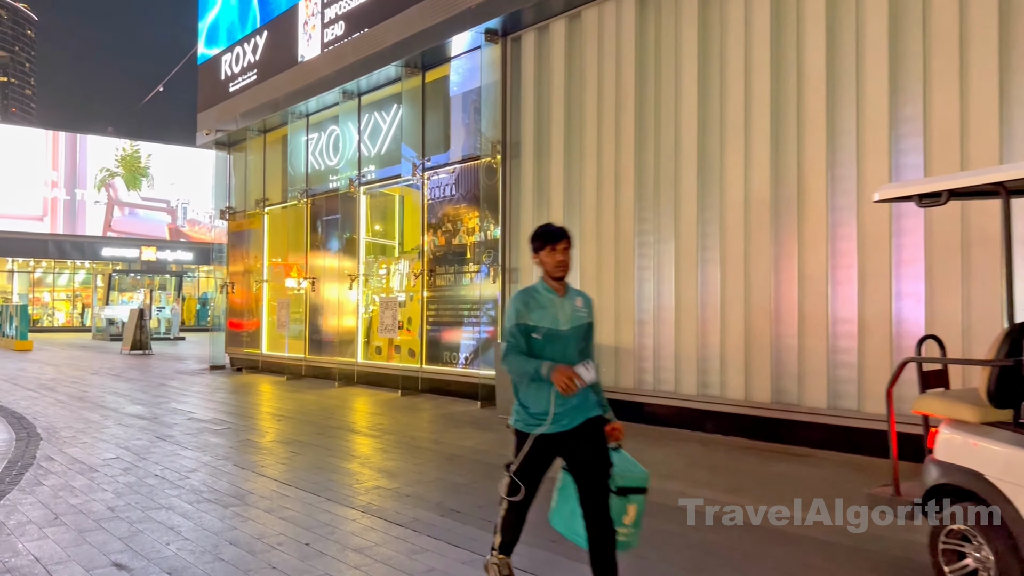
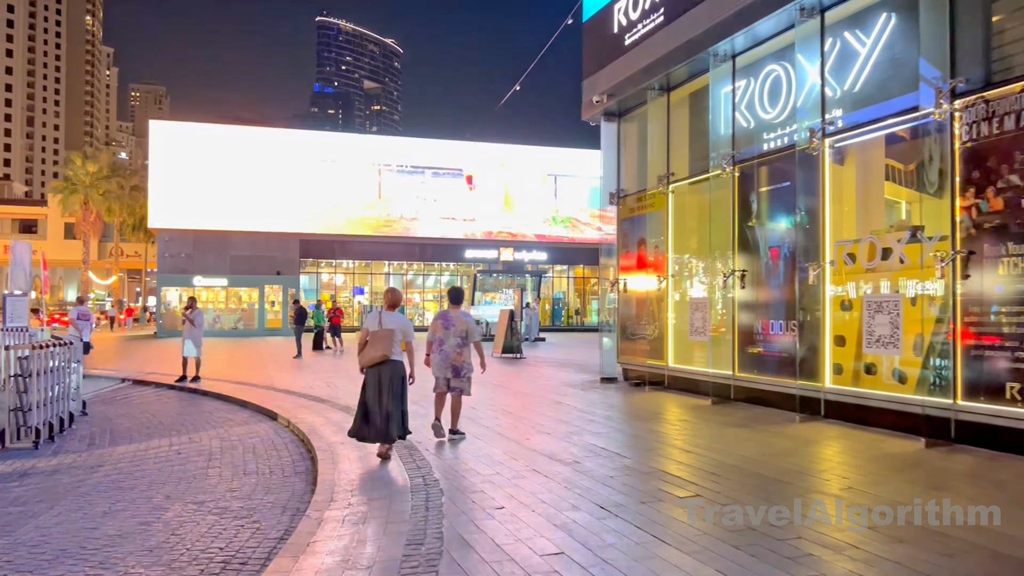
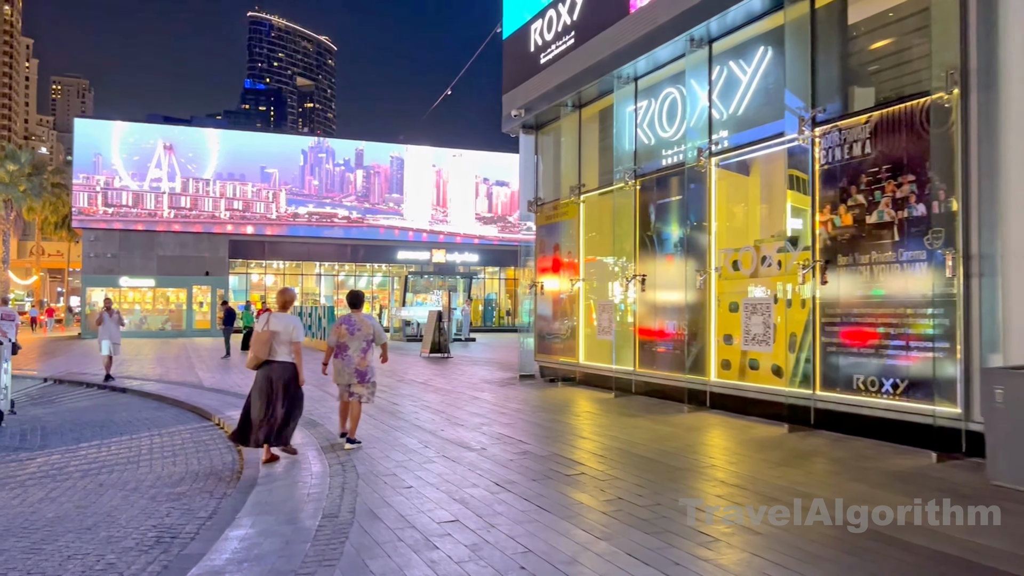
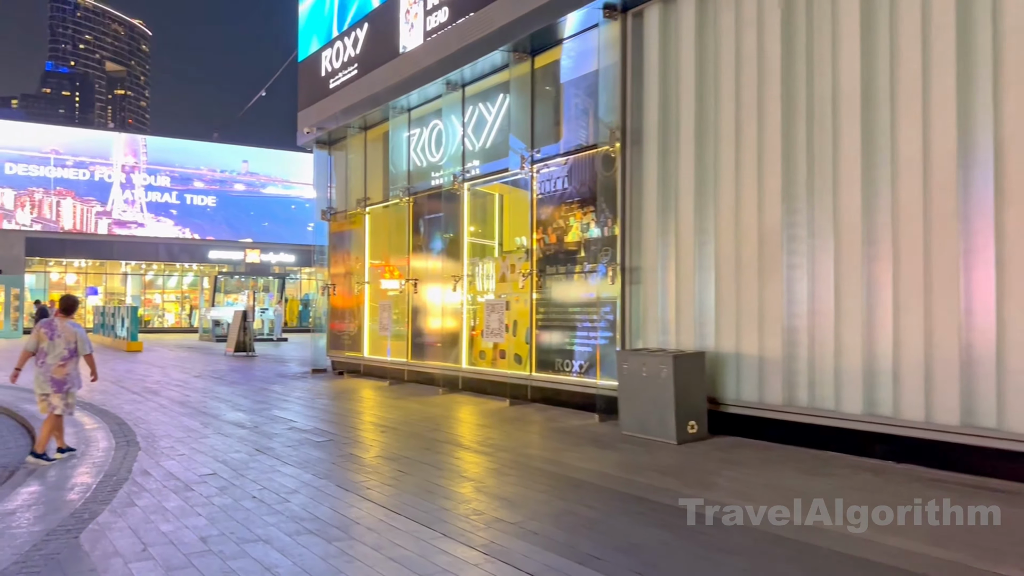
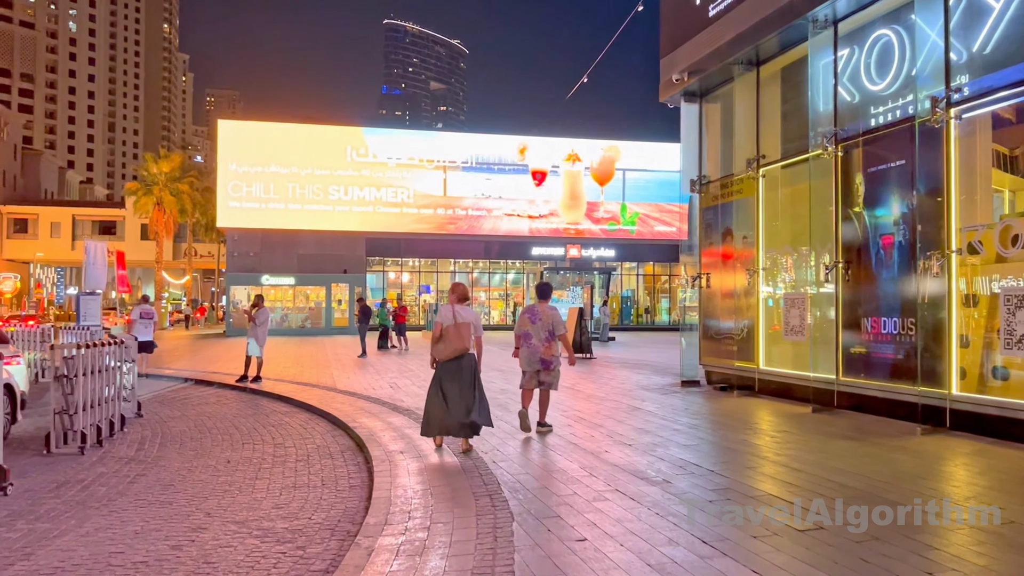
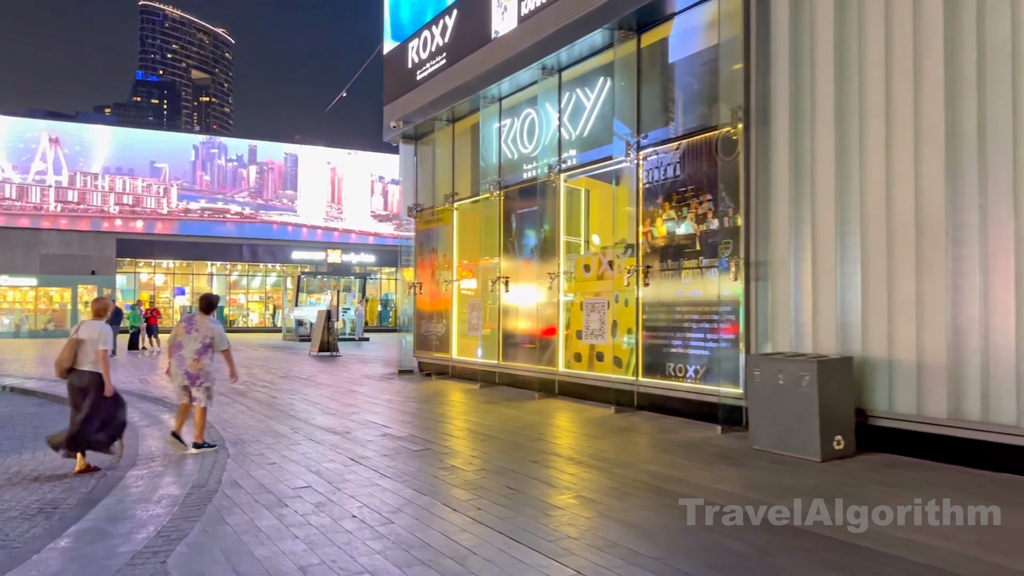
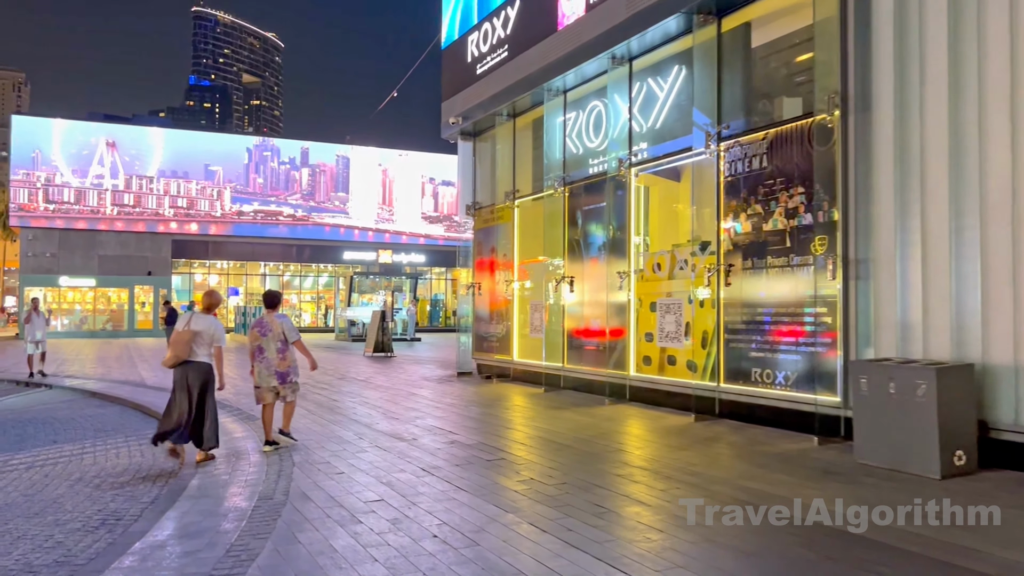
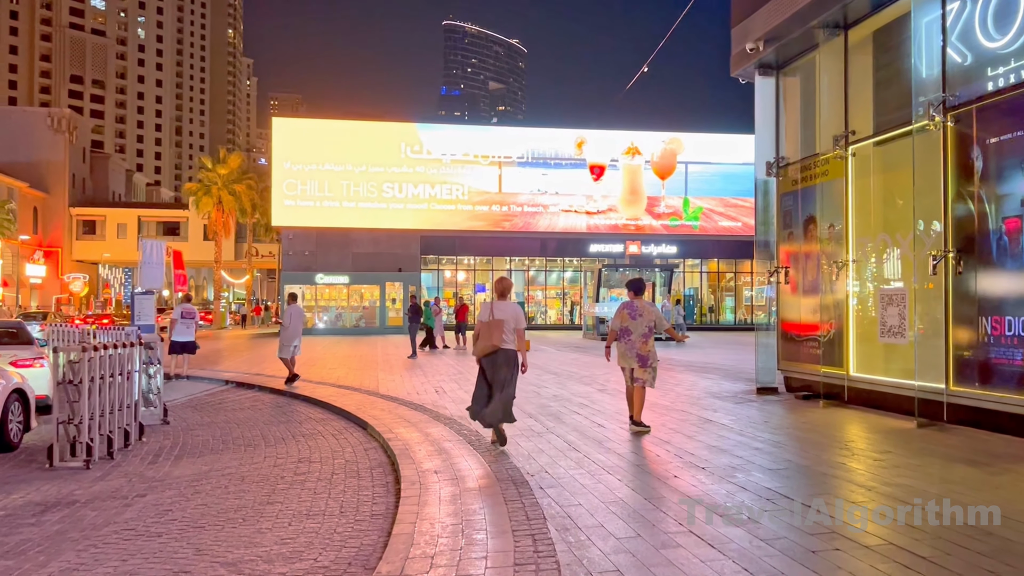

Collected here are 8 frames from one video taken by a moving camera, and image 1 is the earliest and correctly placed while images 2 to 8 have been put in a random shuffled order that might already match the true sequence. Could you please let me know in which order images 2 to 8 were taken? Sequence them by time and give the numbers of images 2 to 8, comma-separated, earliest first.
4, 6, 7, 3, 2, 5, 8
